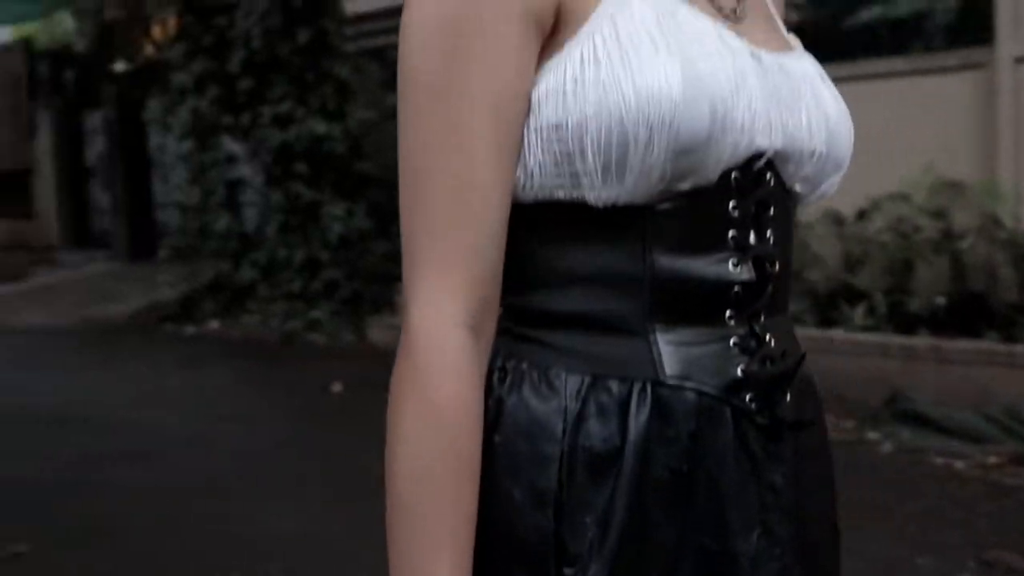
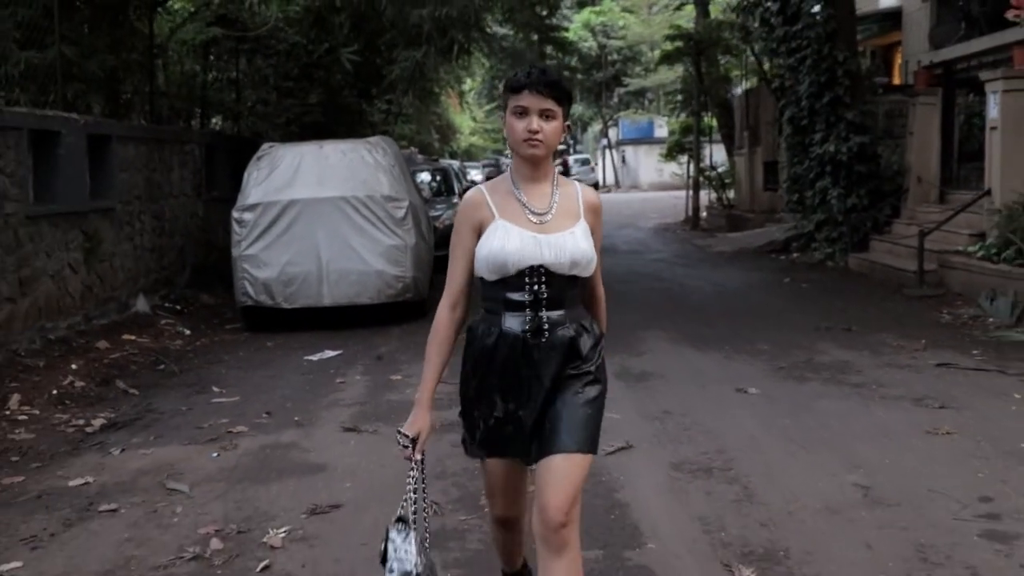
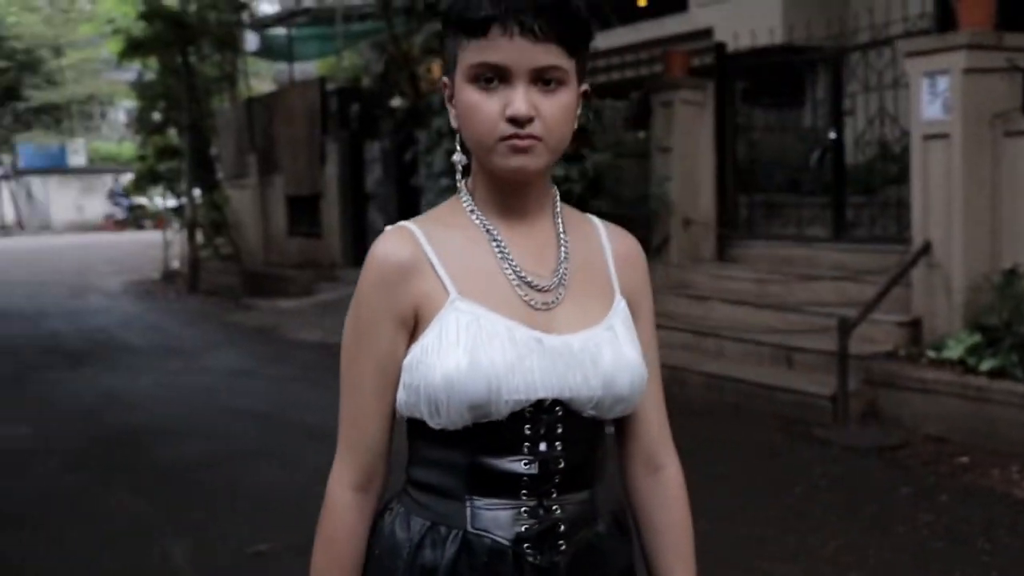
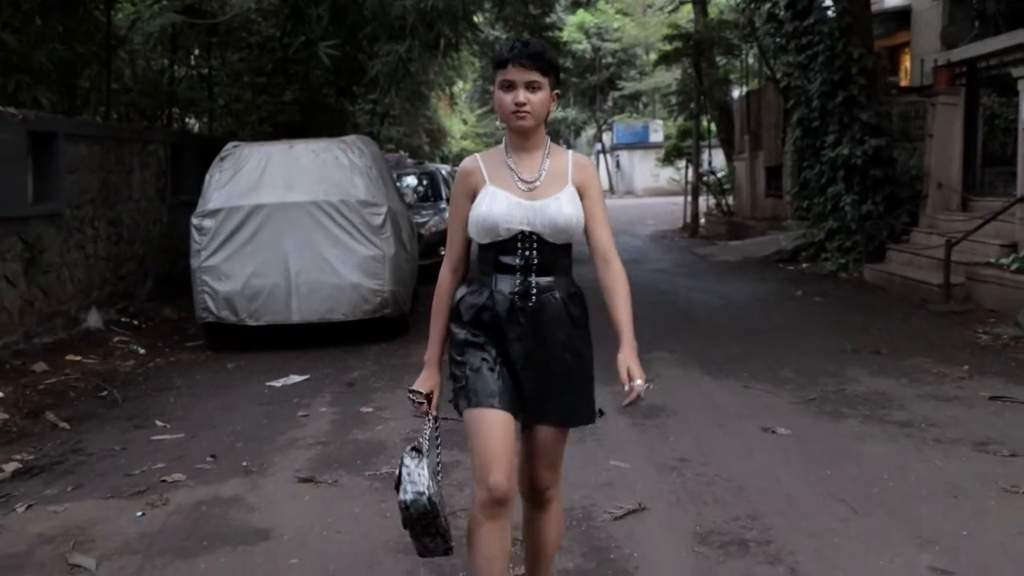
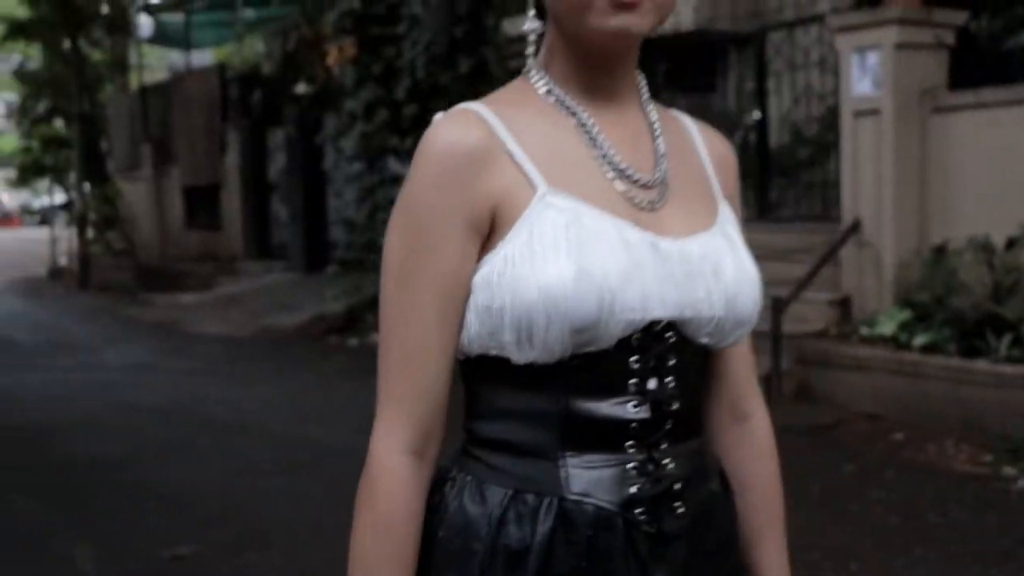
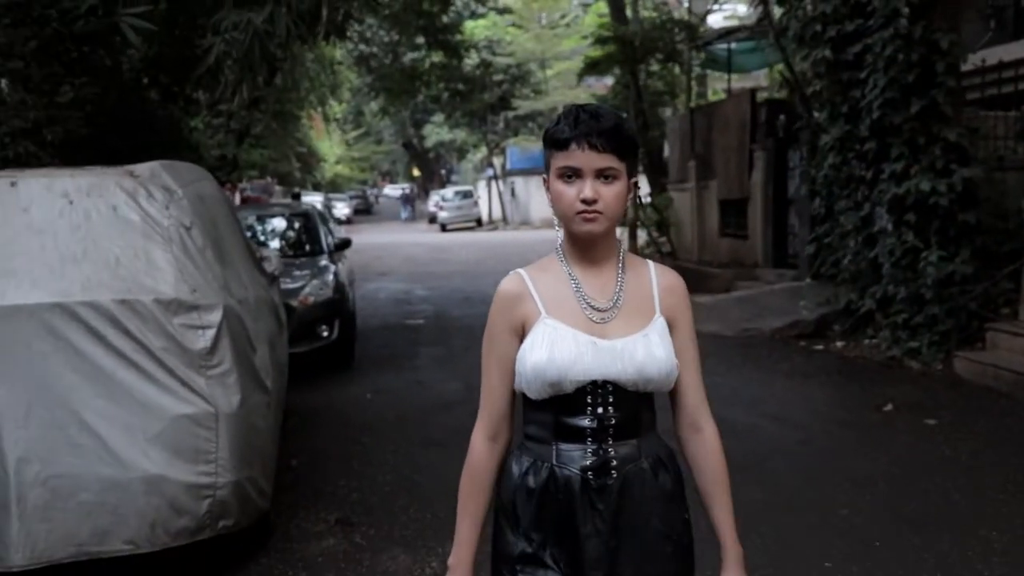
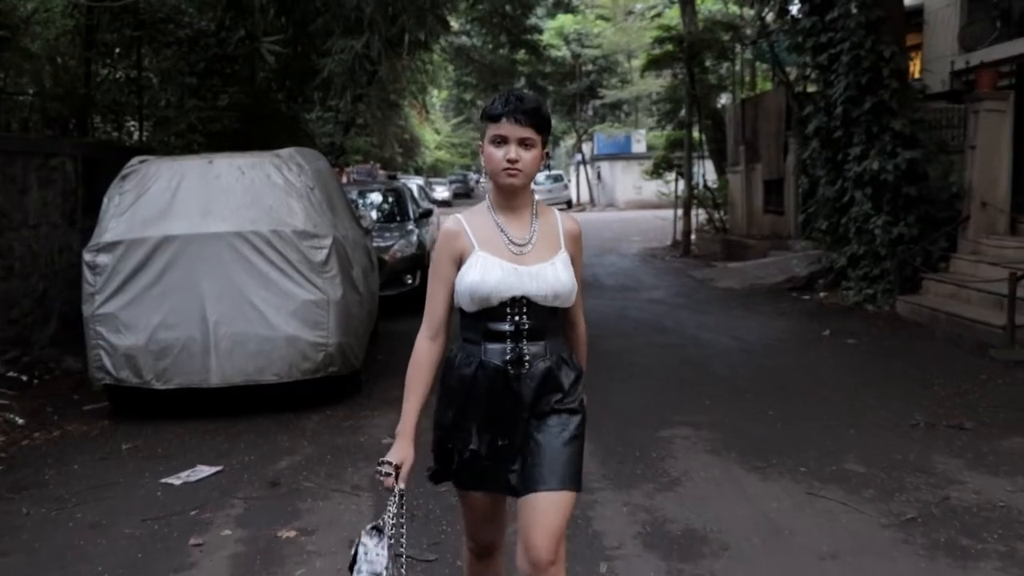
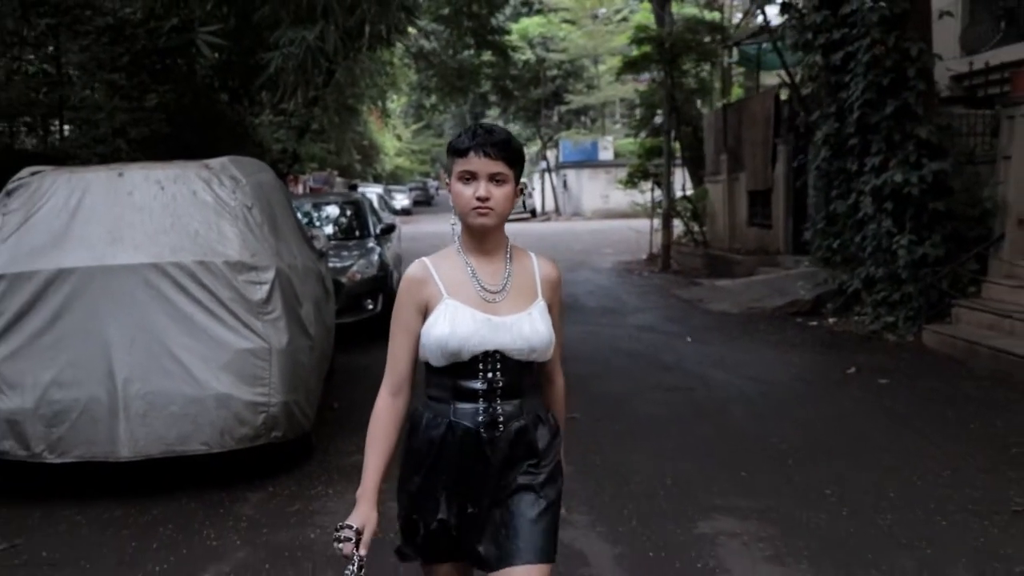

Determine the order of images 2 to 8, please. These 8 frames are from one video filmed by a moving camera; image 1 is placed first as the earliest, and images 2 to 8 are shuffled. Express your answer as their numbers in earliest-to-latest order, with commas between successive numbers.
5, 3, 6, 8, 7, 4, 2
